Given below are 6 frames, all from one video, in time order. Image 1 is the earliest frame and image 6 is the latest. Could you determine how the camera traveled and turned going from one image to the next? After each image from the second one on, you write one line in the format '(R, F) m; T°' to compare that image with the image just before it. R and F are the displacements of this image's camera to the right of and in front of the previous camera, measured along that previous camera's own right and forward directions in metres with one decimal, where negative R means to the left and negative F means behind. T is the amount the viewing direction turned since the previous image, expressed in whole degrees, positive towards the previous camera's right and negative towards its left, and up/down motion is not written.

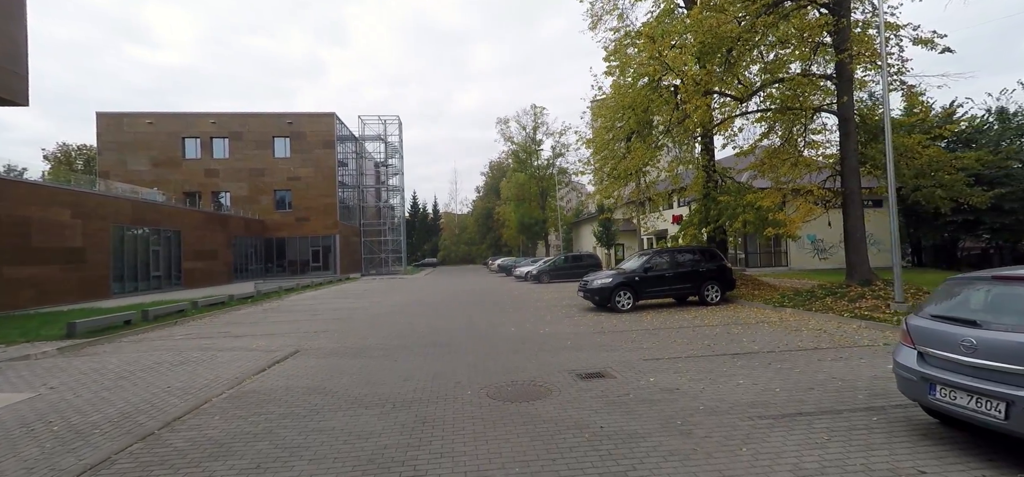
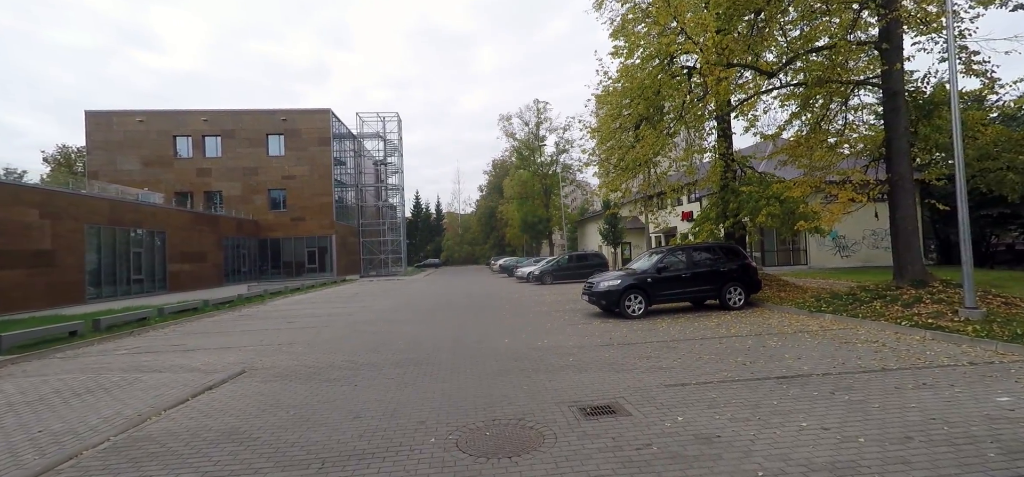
(+0.3, +1.7) m; -1°
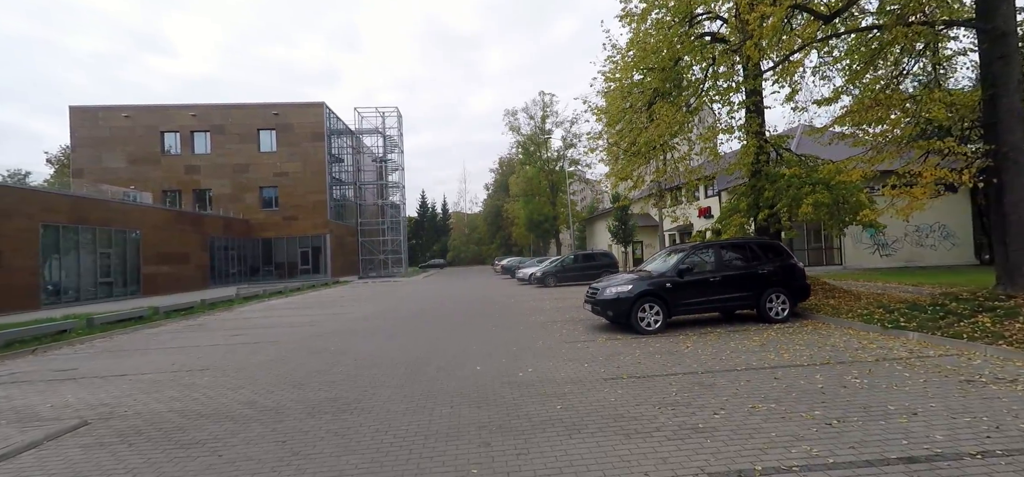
(+0.6, +2.6) m; -1°
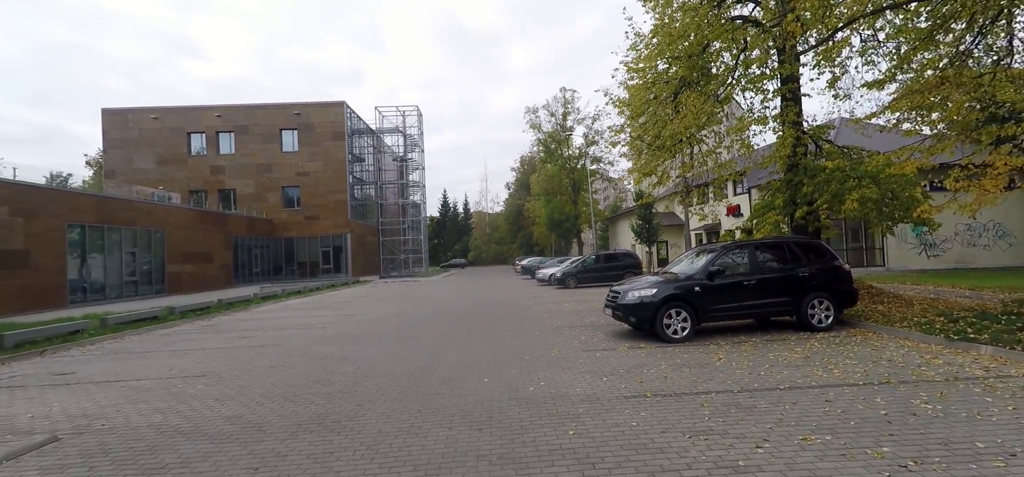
(+0.2, +0.7) m; -3°
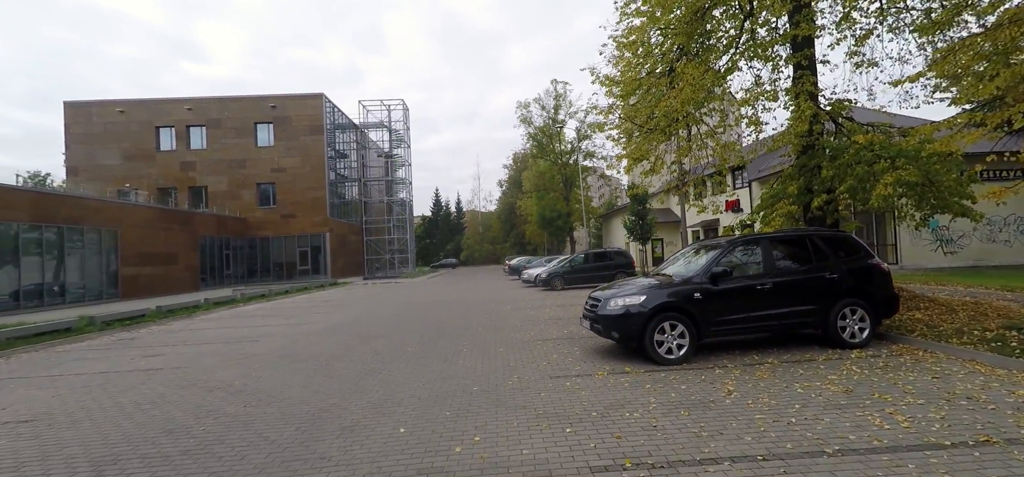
(+0.8, +2.0) m; 0°
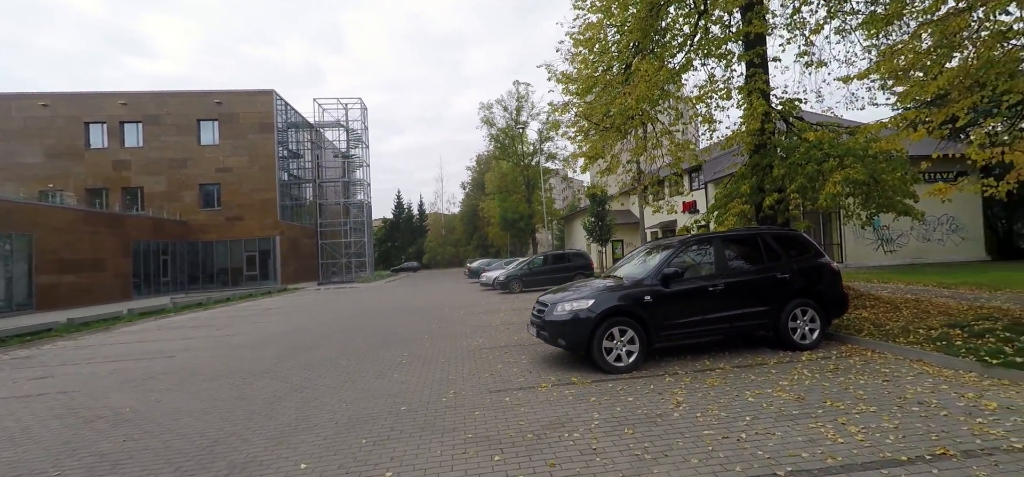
(+0.4, +0.6) m; +4°
